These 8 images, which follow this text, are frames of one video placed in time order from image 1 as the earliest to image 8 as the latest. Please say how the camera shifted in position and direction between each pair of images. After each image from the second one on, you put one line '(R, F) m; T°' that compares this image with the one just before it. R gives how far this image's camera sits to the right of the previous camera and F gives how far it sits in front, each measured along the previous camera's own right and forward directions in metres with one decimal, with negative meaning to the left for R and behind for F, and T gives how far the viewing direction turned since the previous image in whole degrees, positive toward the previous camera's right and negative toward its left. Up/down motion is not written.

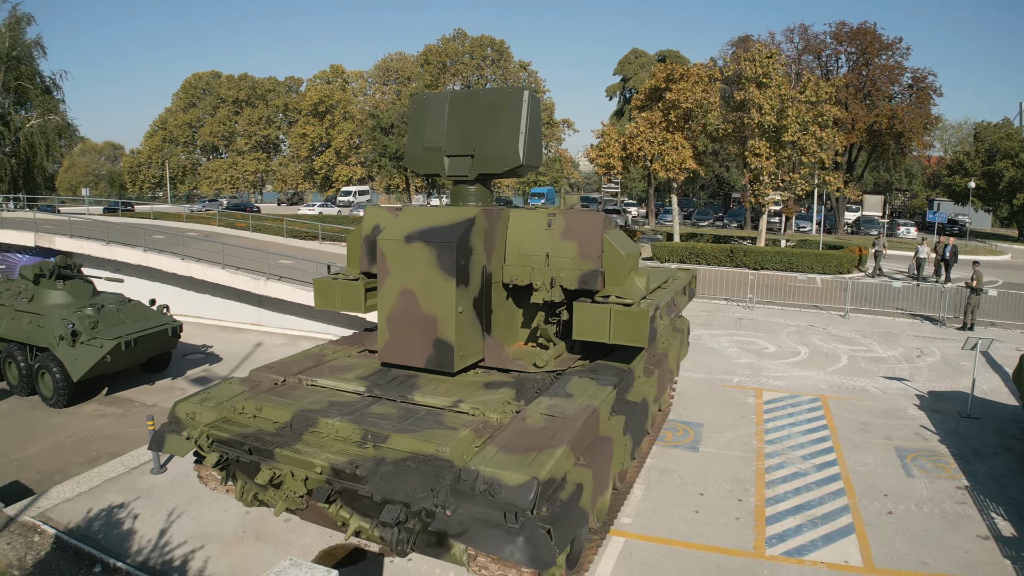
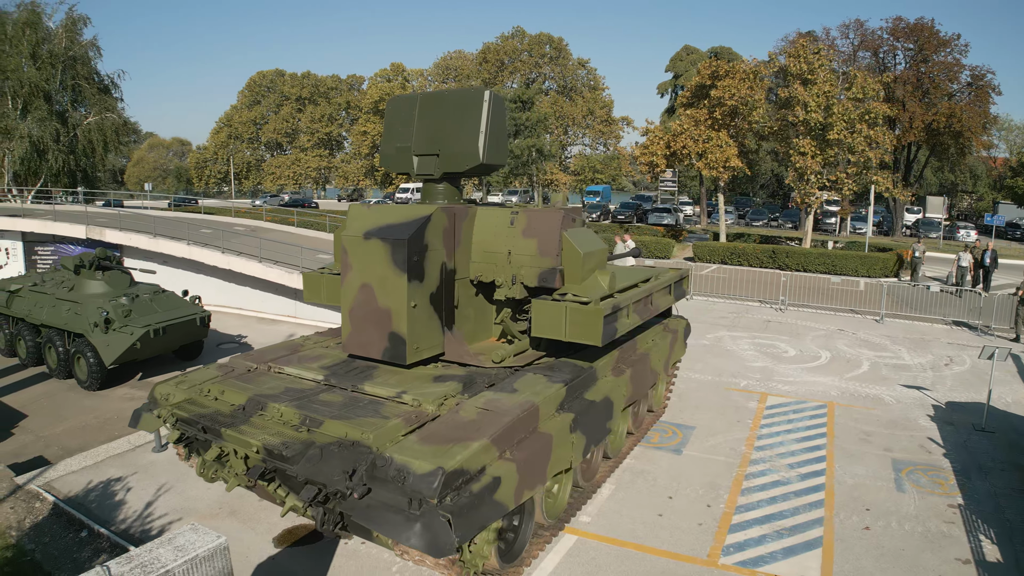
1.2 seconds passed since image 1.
(+0.9, 0.0) m; -5°
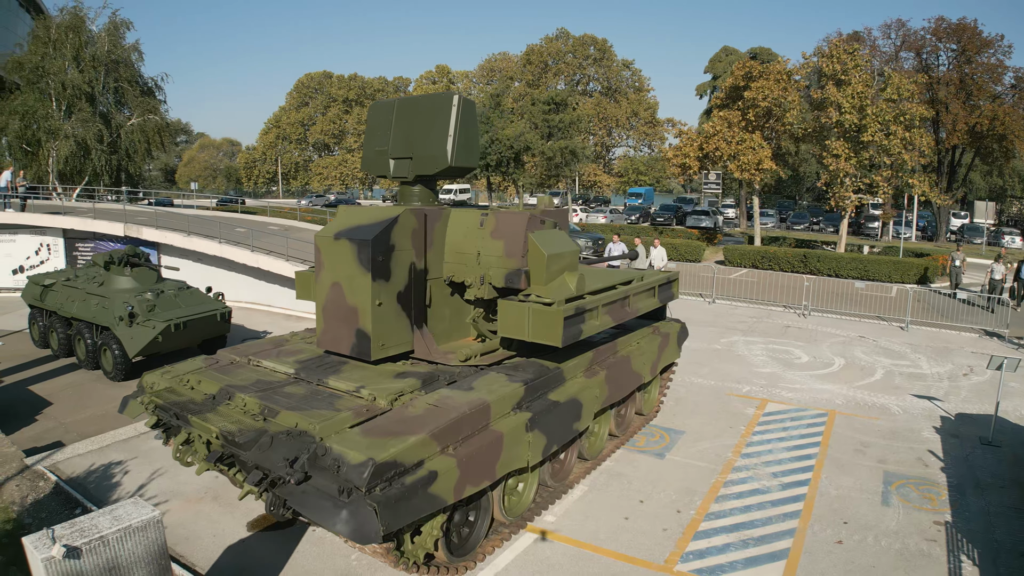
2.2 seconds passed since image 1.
(+0.7, -0.1) m; -4°
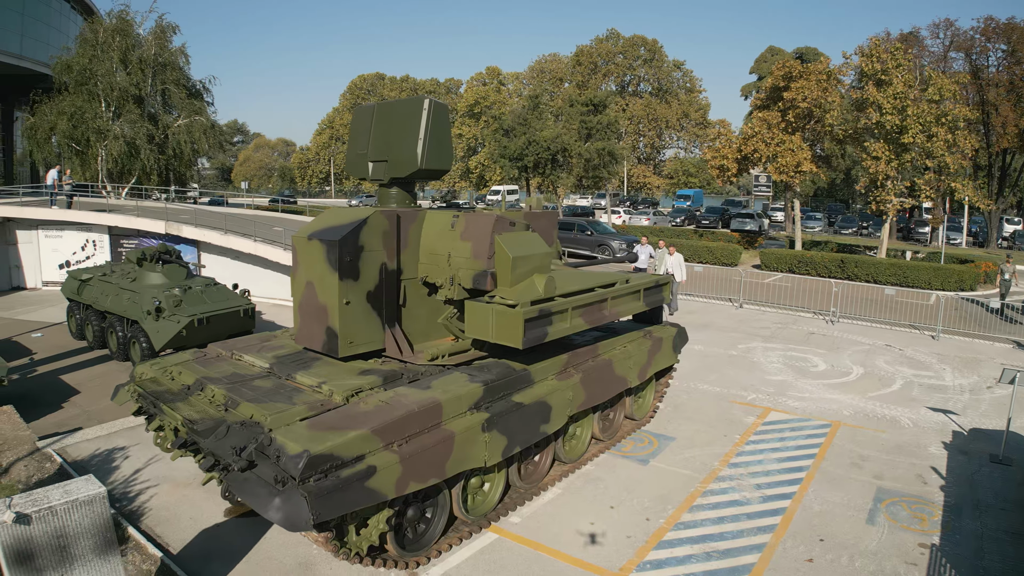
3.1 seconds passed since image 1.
(+0.8, 0.0) m; -4°
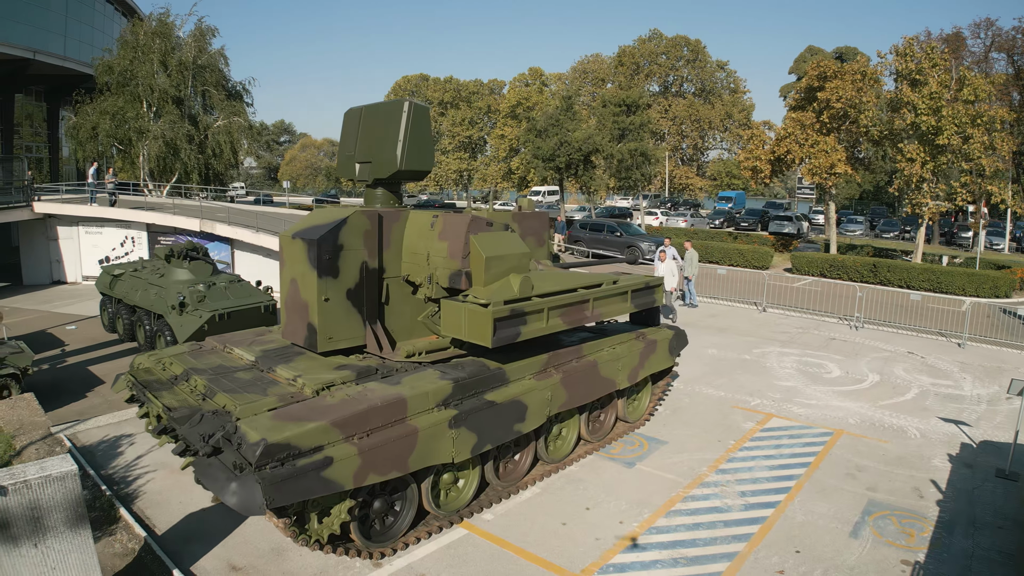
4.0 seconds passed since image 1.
(+0.6, -0.1) m; -4°
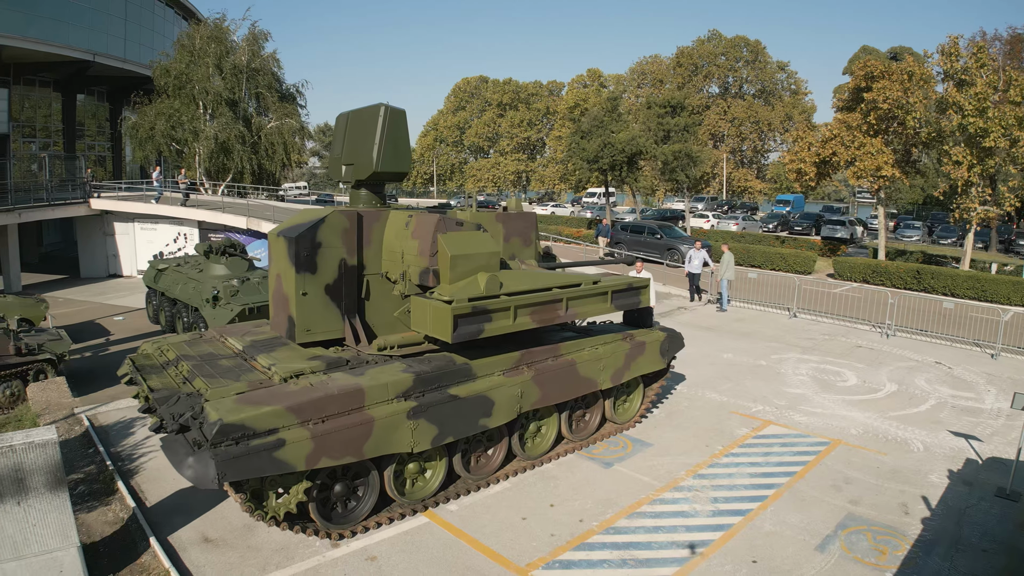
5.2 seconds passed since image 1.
(+0.9, -0.2) m; -5°
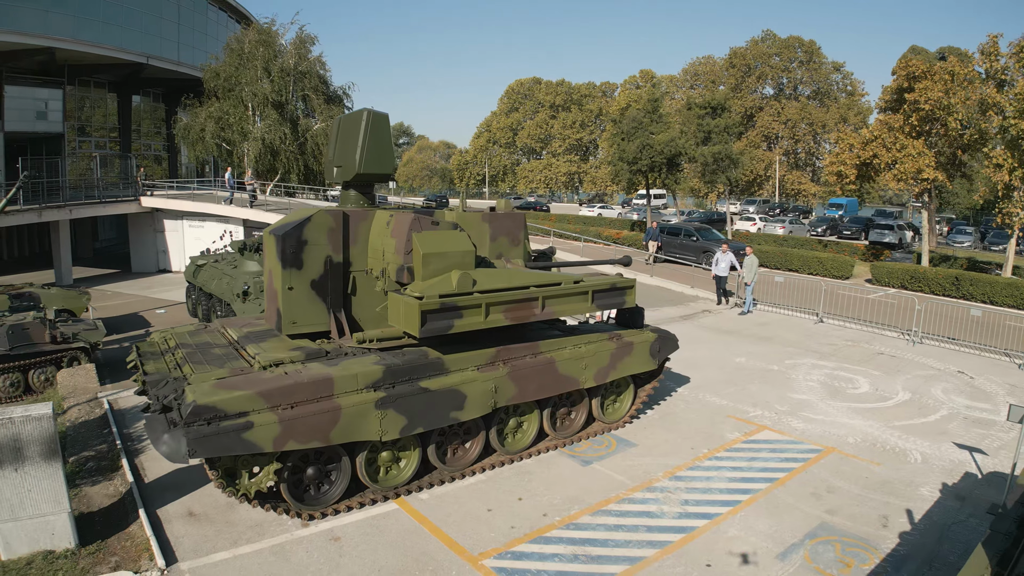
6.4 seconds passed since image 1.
(+0.8, -0.2) m; -4°
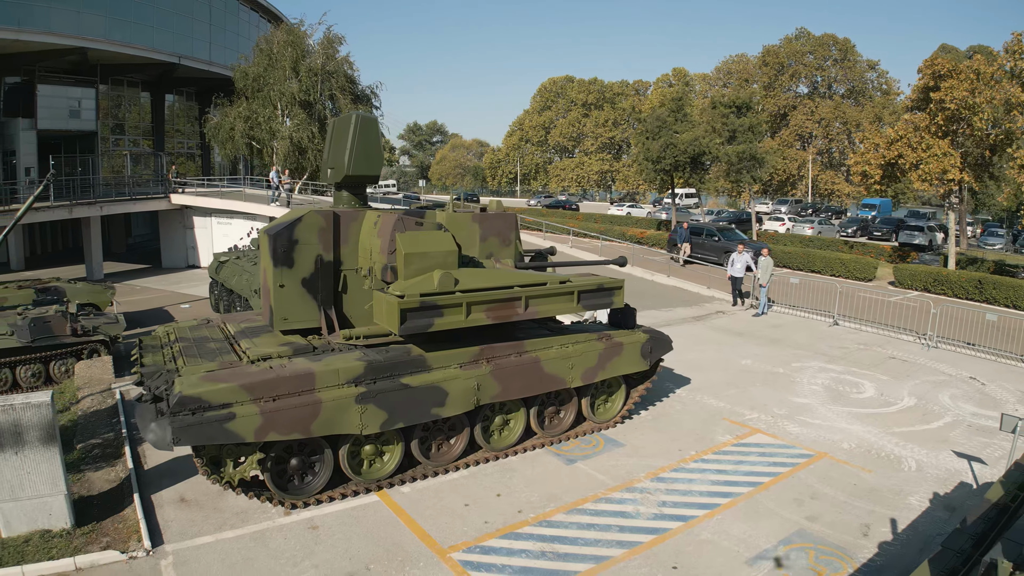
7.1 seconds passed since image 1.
(+0.5, -0.2) m; -3°
